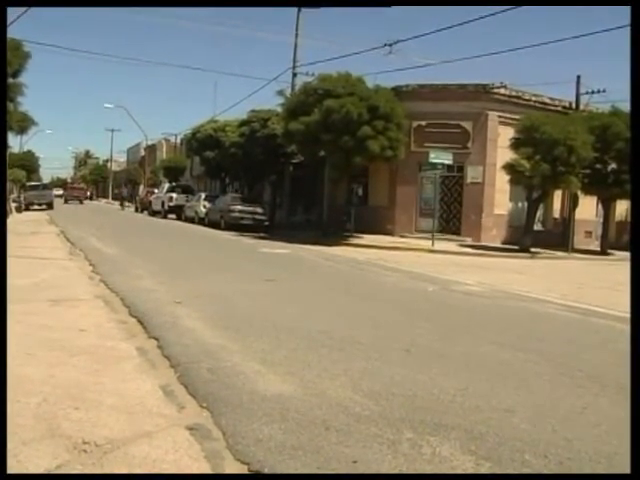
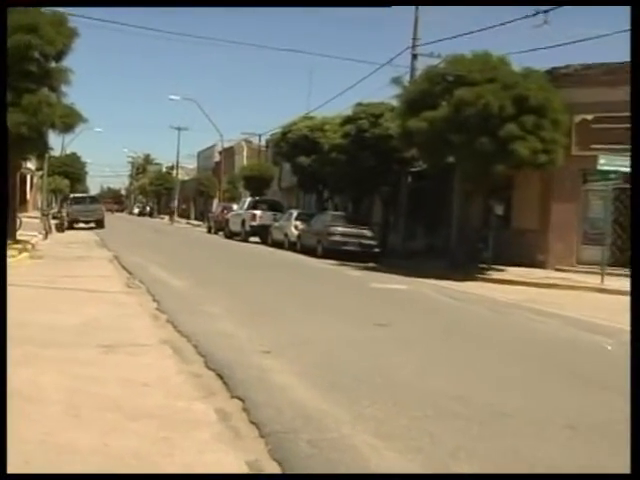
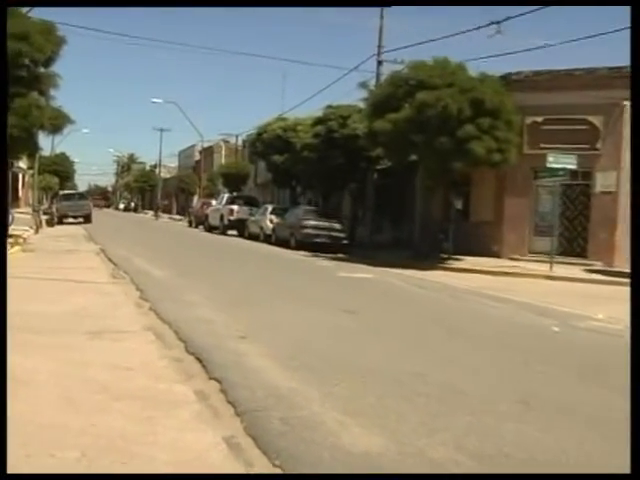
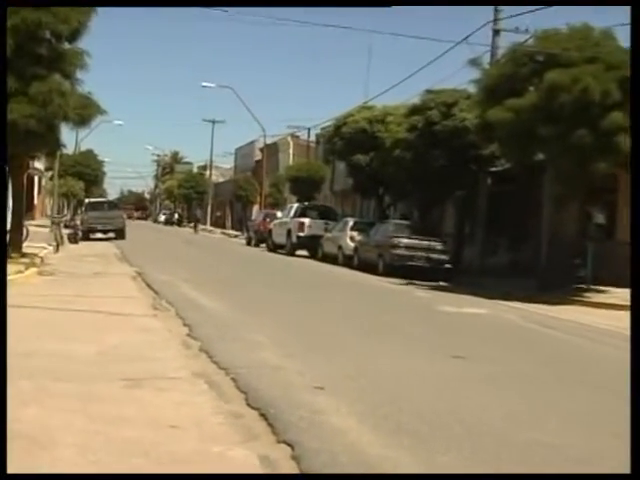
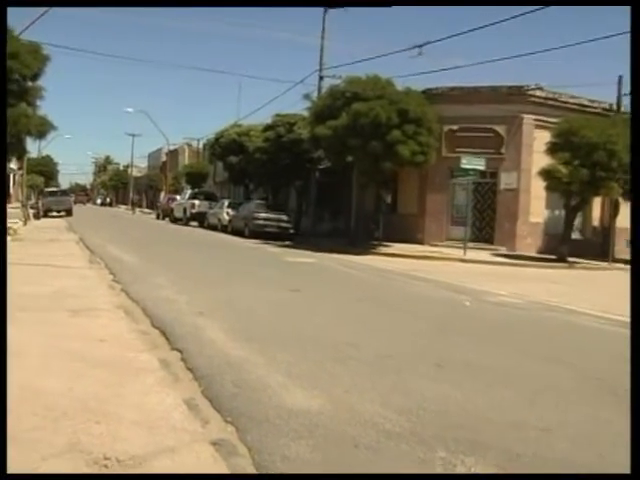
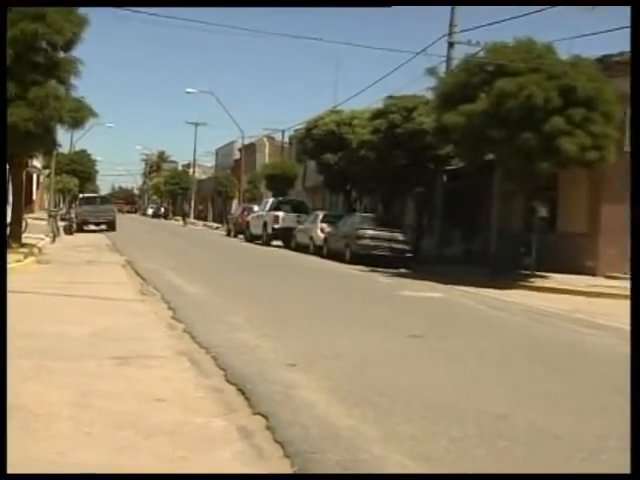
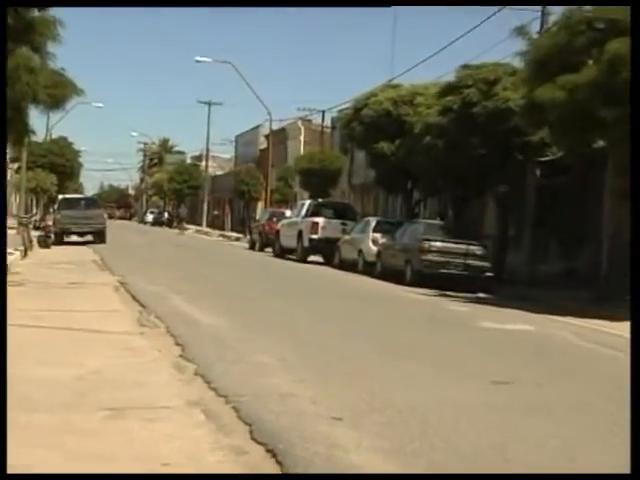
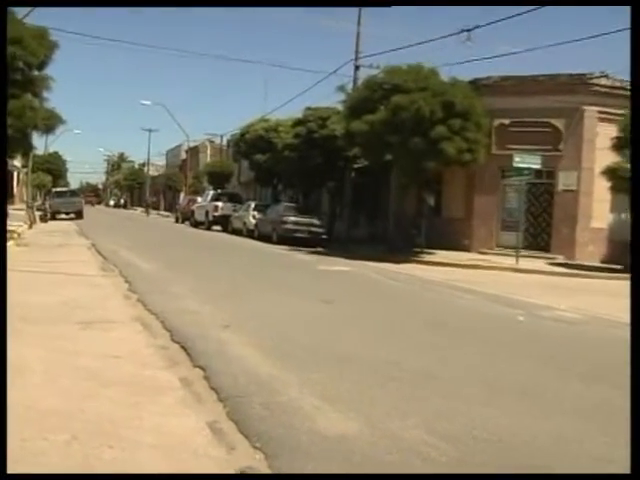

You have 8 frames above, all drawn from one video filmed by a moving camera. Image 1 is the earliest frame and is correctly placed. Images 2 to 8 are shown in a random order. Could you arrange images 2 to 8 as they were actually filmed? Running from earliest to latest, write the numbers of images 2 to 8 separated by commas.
5, 8, 3, 2, 6, 4, 7
